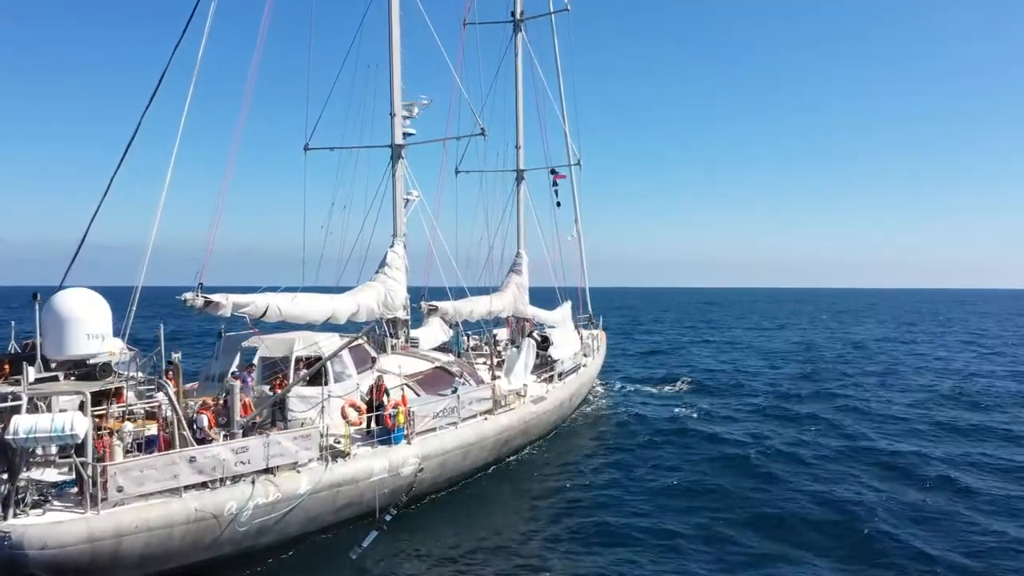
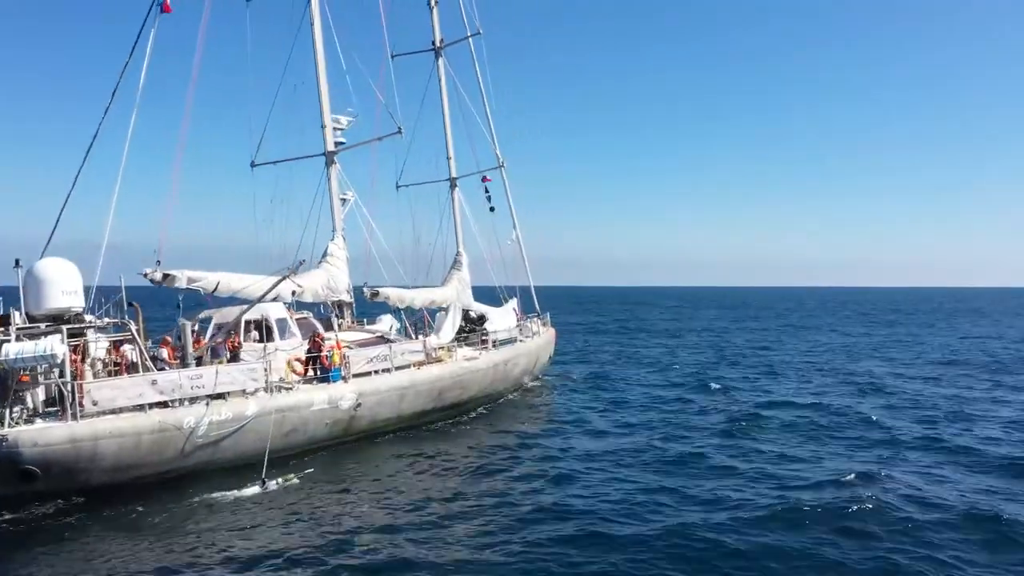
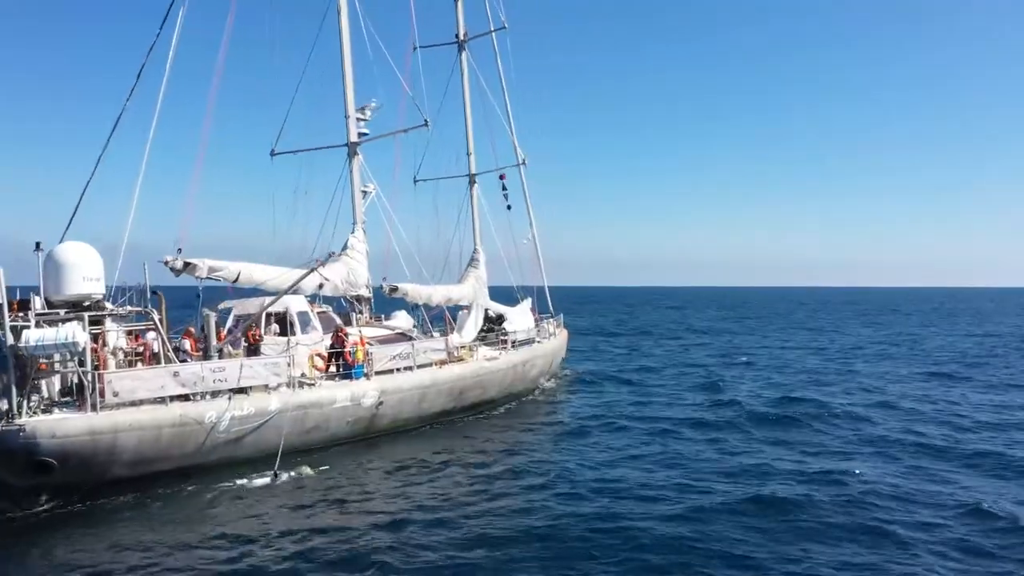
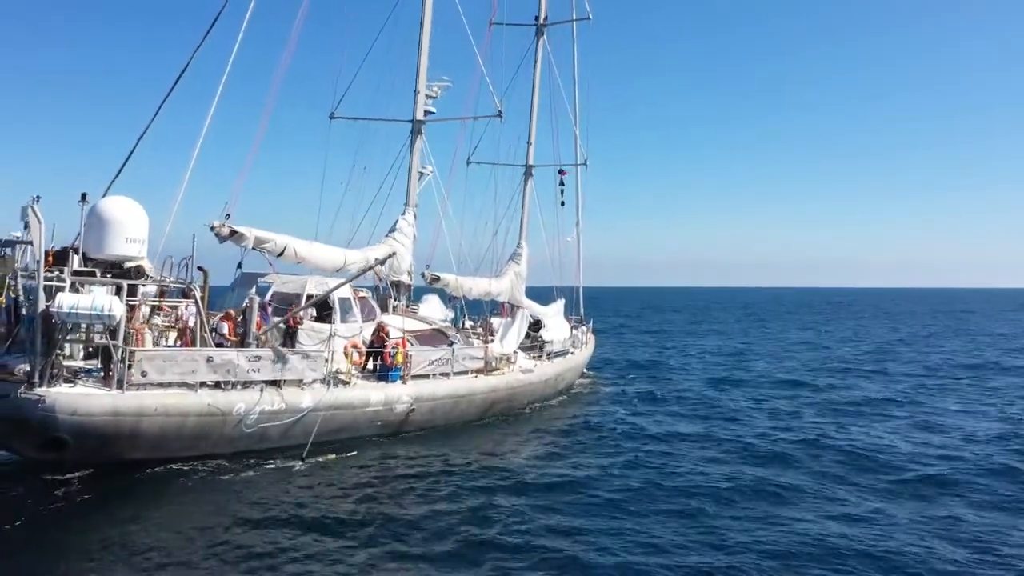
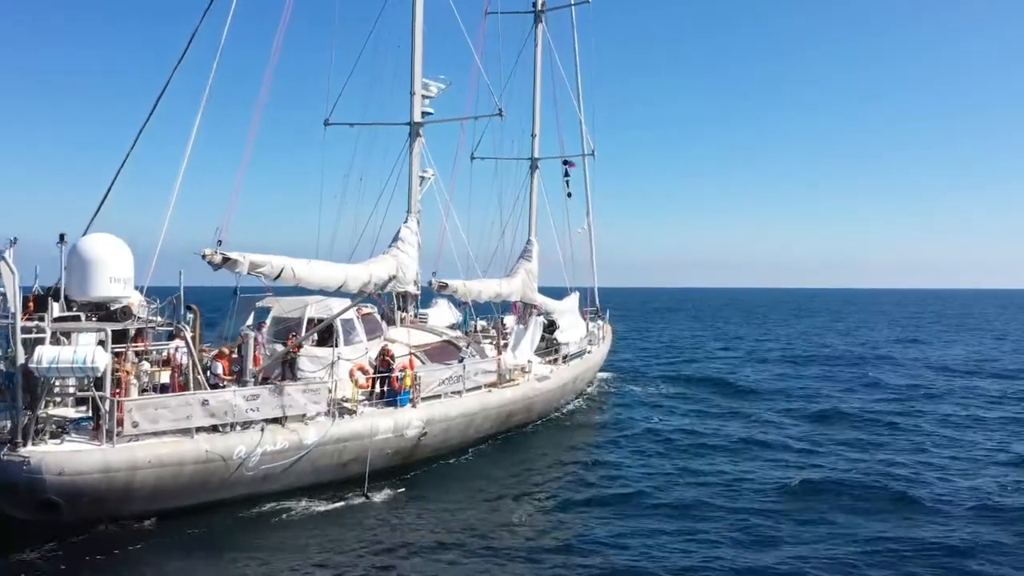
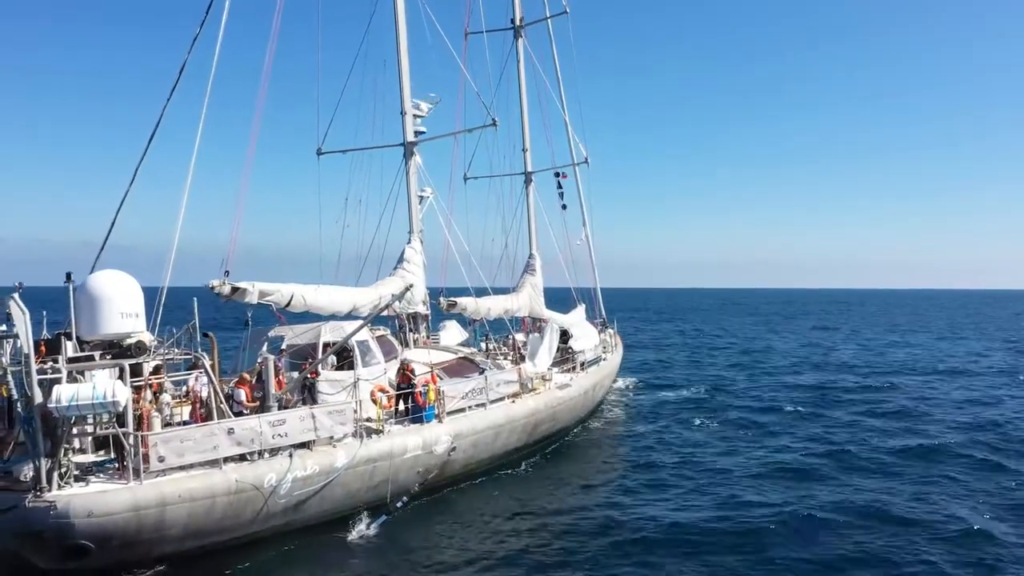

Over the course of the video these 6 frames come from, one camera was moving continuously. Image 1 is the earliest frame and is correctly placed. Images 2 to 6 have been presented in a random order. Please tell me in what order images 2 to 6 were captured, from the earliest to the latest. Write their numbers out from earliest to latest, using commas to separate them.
6, 5, 4, 3, 2
